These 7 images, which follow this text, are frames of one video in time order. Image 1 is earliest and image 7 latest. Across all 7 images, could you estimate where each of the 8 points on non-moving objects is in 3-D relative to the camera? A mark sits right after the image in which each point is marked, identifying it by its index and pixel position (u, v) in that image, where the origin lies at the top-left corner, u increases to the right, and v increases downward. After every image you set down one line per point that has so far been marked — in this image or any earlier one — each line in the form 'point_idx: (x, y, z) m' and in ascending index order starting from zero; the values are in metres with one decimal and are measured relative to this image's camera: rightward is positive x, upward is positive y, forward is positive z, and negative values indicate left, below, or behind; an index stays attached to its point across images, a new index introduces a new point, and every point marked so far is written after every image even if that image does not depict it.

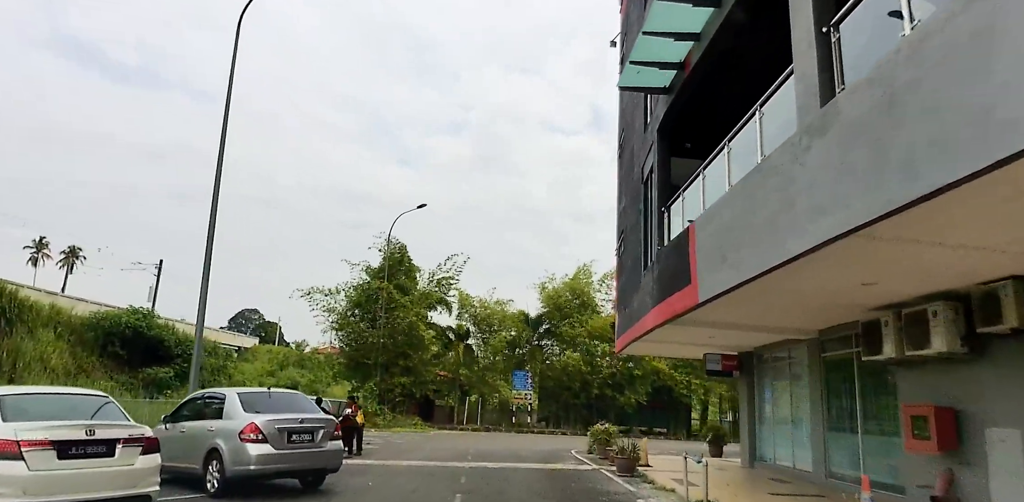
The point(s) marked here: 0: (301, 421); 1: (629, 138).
0: (-2.2, -1.8, +7.1) m
1: (+2.4, +2.3, +13.5) m
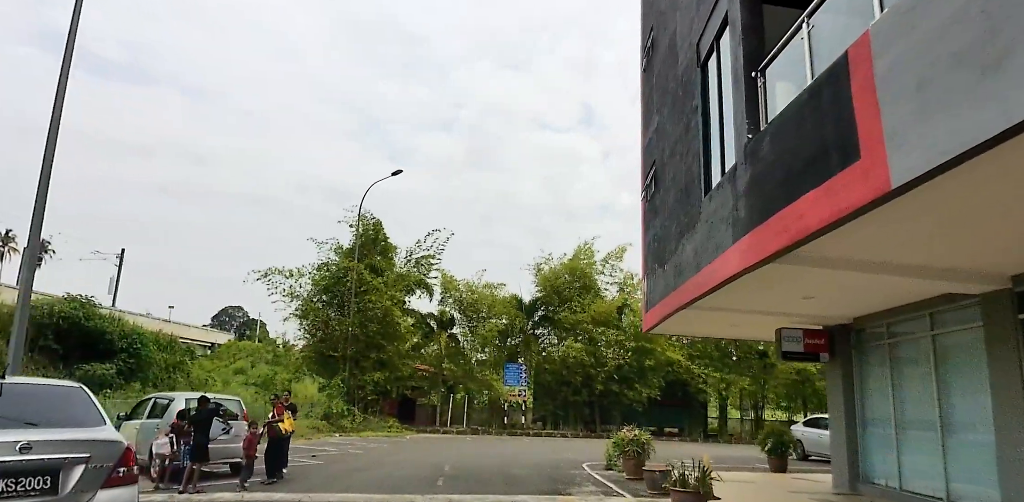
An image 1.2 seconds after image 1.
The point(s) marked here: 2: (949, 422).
0: (-2.3, -0.9, +3.2) m
1: (+2.2, +3.2, +9.7) m
2: (+4.4, -1.7, +6.8) m
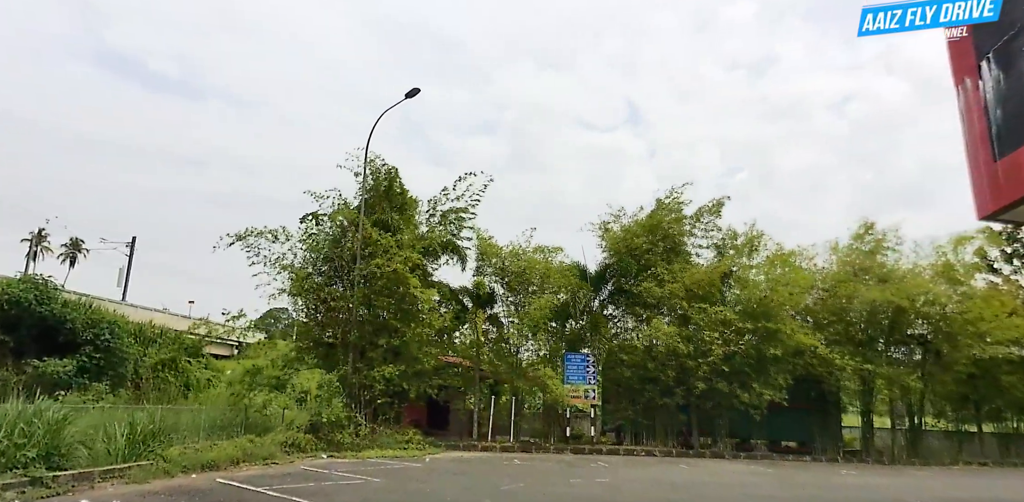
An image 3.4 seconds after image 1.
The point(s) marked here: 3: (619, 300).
0: (-2.1, +0.5, -3.3) m
1: (+2.7, +4.7, +2.9) m
2: (+4.8, -0.2, -0.1) m
3: (+2.9, -1.4, +18.5) m
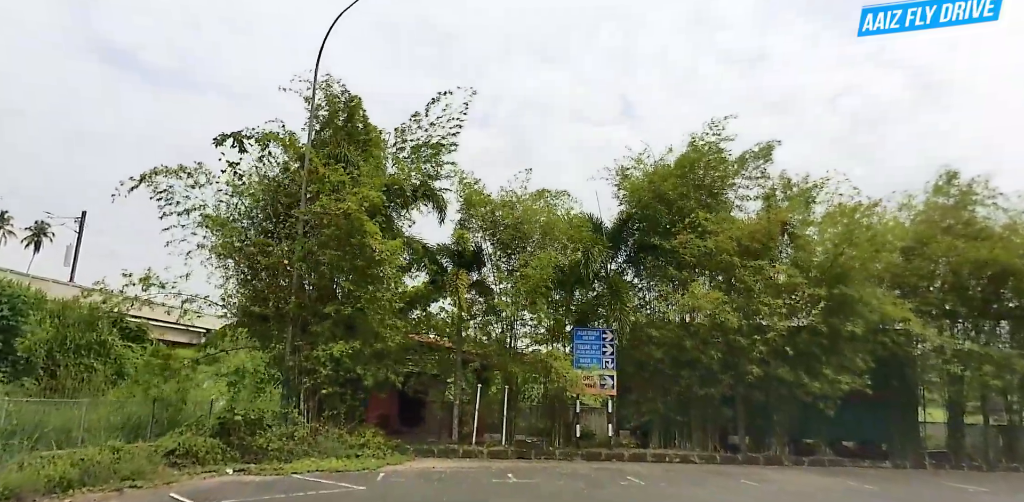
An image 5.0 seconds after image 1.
0: (-2.0, +1.4, -7.6) m
1: (+2.7, +5.7, -1.4) m
2: (+4.8, +0.8, -4.4) m
3: (+2.7, -0.3, +14.3) m
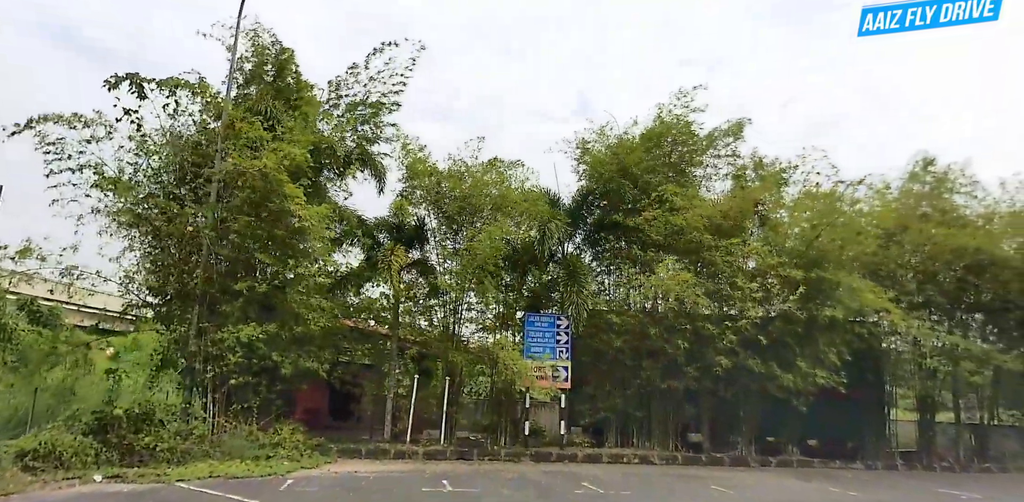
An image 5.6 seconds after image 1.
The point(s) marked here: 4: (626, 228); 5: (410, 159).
0: (-1.6, +1.7, -9.3) m
1: (+2.9, +6.0, -2.8) m
2: (+5.1, +1.0, -5.6) m
3: (+1.7, +0.1, +12.9) m
4: (+2.1, +0.4, +12.7) m
5: (-1.9, +1.8, +12.8) m
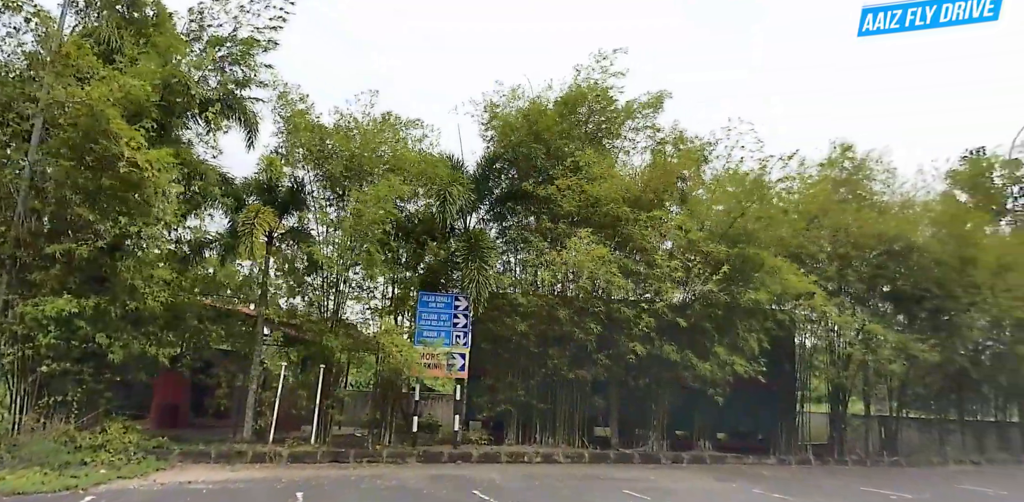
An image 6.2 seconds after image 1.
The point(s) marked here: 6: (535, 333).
0: (-0.5, +1.9, -10.9) m
1: (+3.2, +6.1, -4.0) m
2: (+5.6, +1.0, -6.4) m
3: (-0.1, +0.6, +11.5) m
4: (+0.4, +0.9, +11.3) m
5: (-3.6, +2.3, +10.9) m
6: (+0.4, -1.3, +10.9) m
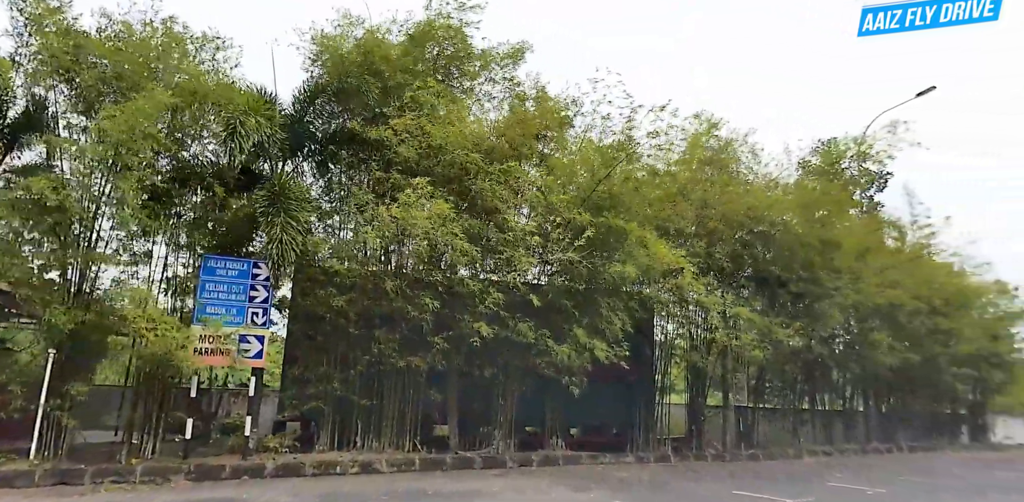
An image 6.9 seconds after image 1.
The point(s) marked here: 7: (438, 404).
0: (+1.6, +2.1, -12.8) m
1: (+4.0, +6.3, -5.3) m
2: (+6.7, +1.1, -7.1) m
3: (-2.5, +1.2, +9.3) m
4: (-2.0, +1.4, +9.2) m
5: (-5.8, +3.0, +8.0) m
6: (-2.0, -0.8, +8.8) m
7: (-1.0, -2.2, +9.6) m
